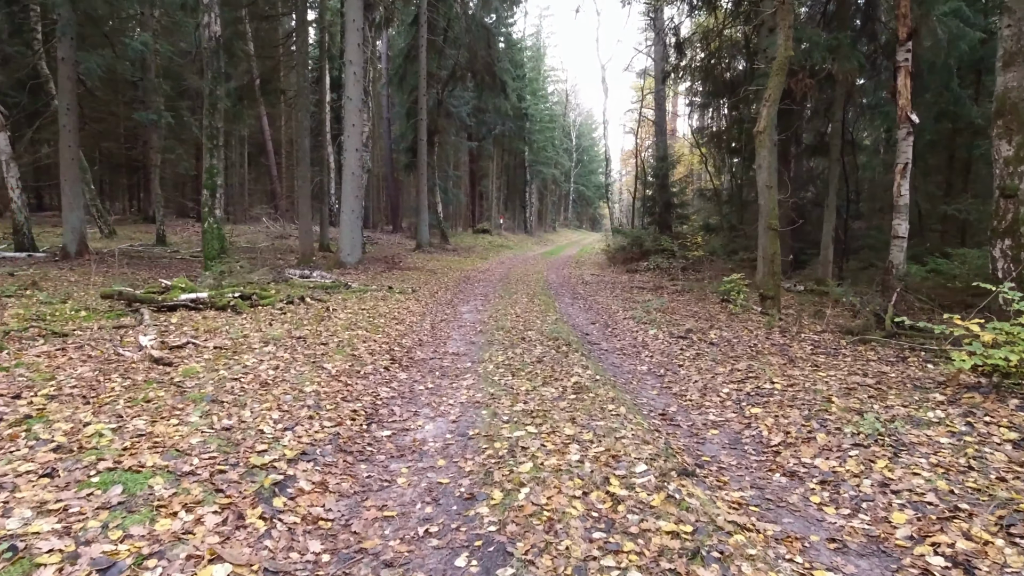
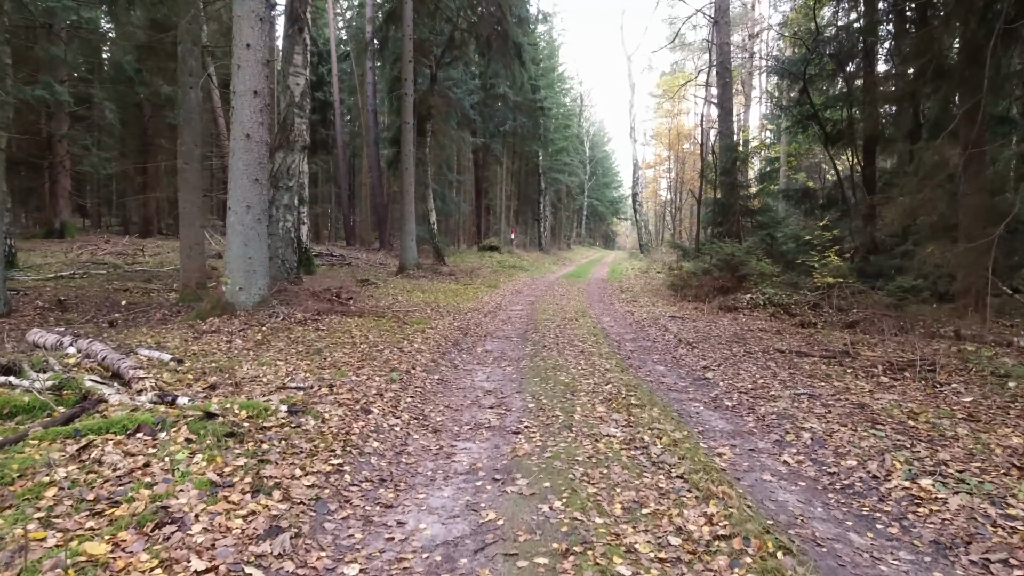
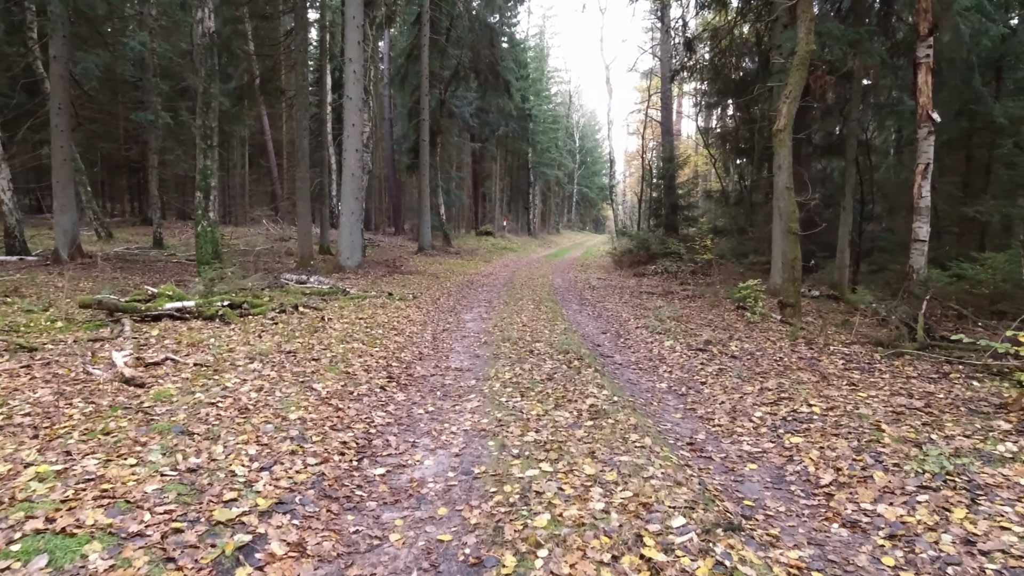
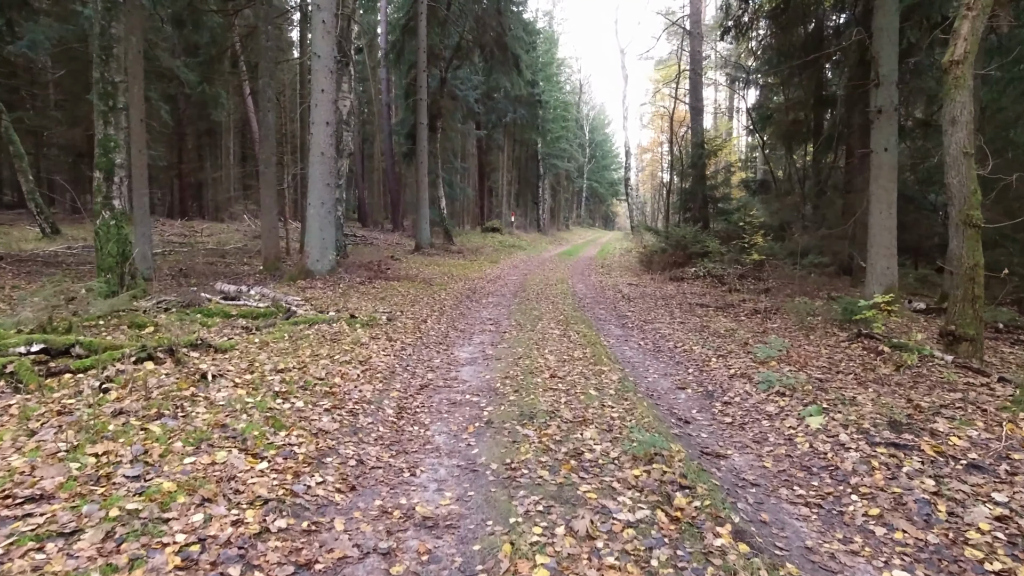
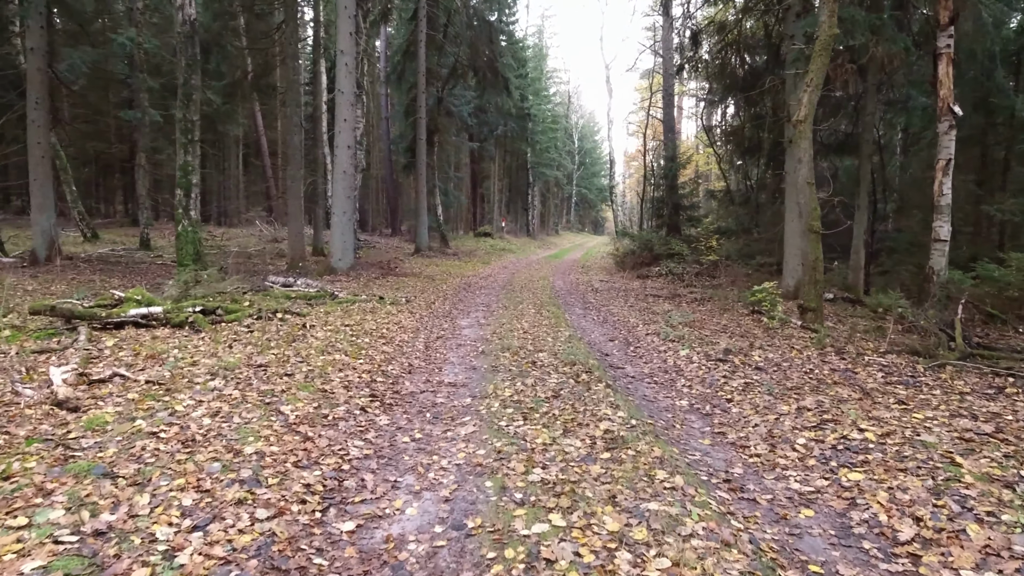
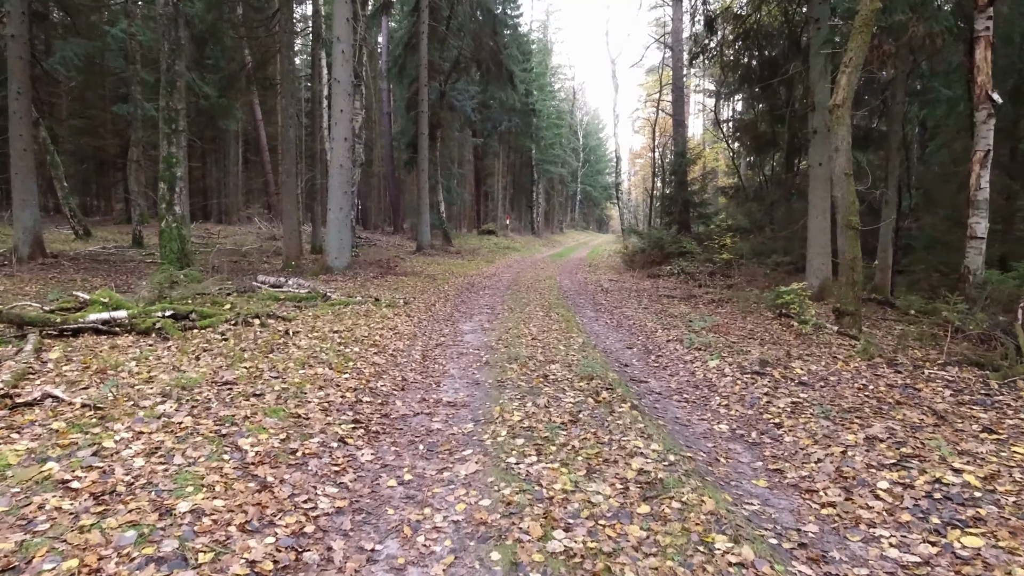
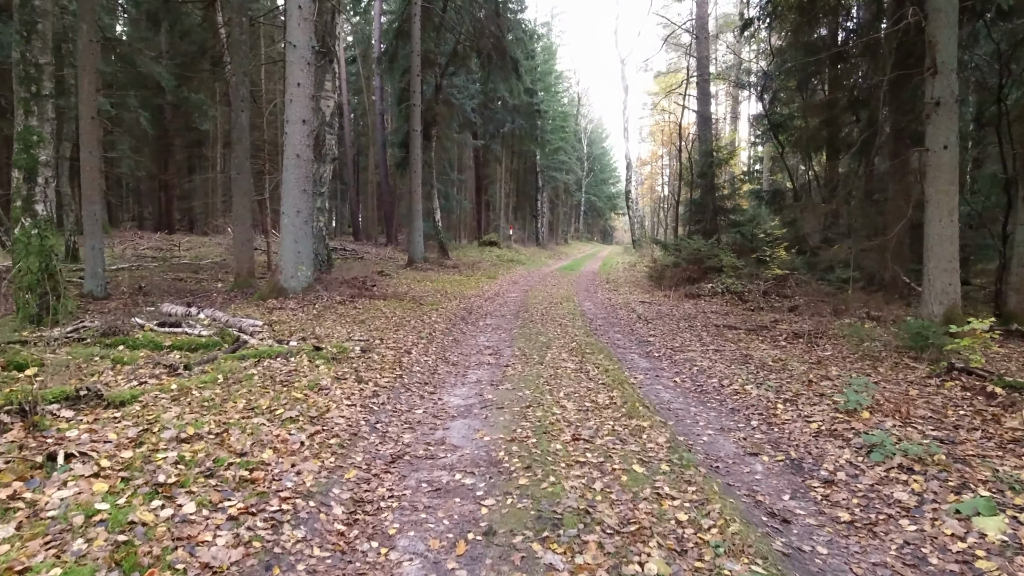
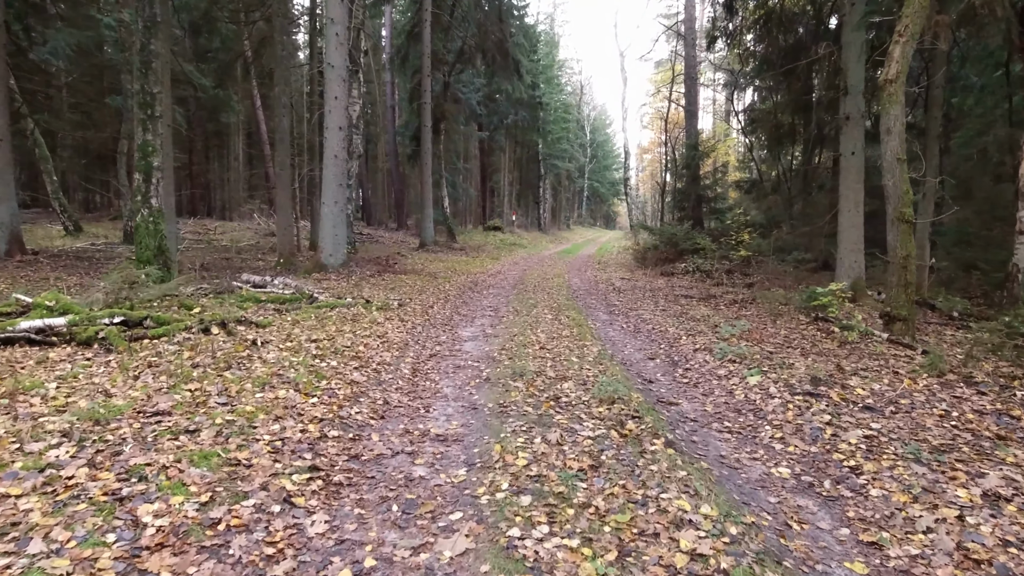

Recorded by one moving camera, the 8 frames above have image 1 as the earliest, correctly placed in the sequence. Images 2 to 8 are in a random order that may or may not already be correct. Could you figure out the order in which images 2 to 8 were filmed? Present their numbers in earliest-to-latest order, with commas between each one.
3, 5, 6, 8, 4, 7, 2
